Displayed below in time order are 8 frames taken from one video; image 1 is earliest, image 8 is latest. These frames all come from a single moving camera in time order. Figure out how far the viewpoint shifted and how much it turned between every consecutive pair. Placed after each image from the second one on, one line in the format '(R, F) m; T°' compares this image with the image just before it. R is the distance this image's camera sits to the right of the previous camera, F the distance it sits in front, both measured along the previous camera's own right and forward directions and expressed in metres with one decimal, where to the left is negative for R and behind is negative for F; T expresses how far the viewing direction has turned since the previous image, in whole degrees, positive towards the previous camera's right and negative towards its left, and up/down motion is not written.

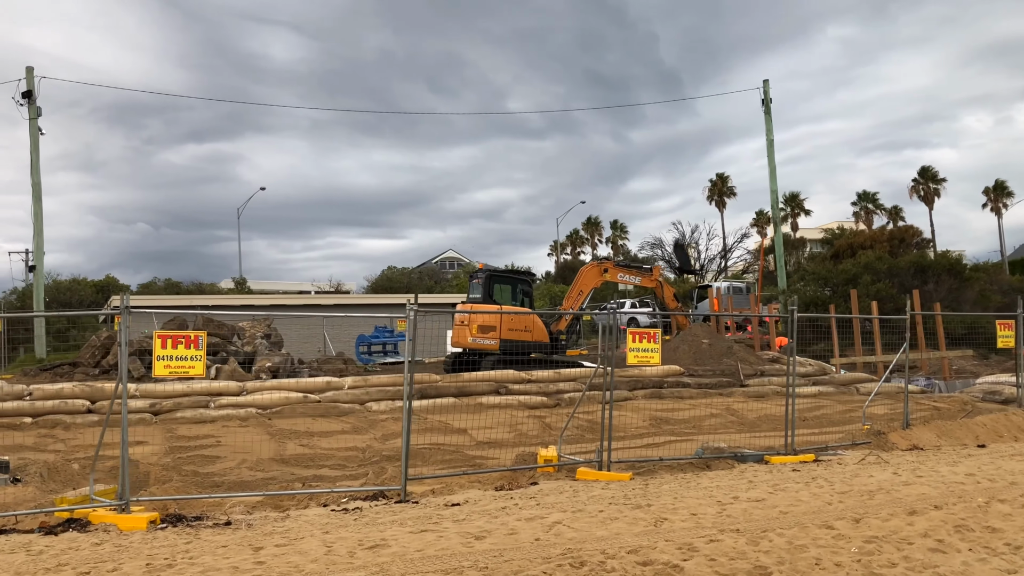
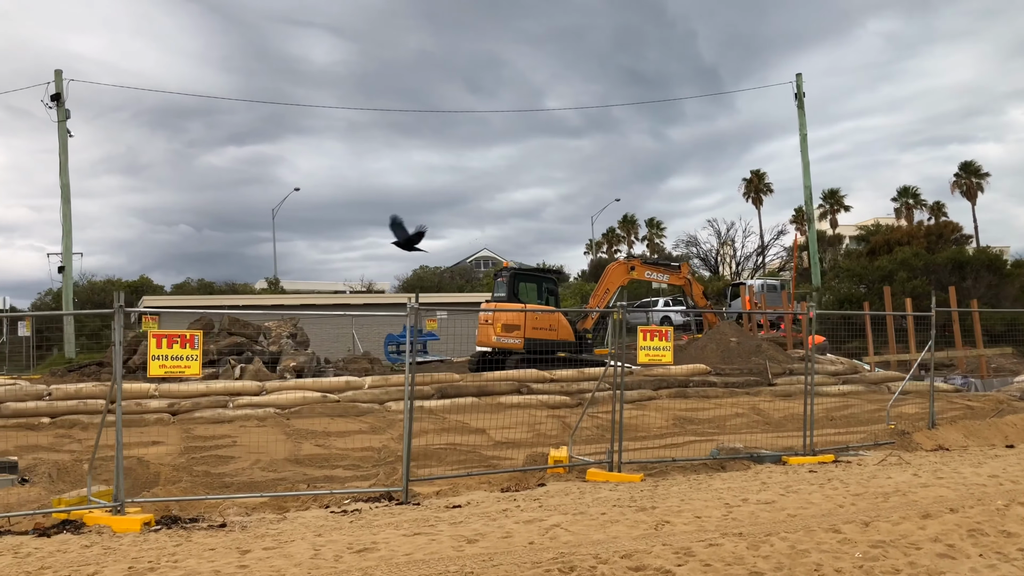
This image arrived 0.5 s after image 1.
(+0.1, +0.1) m; -2°
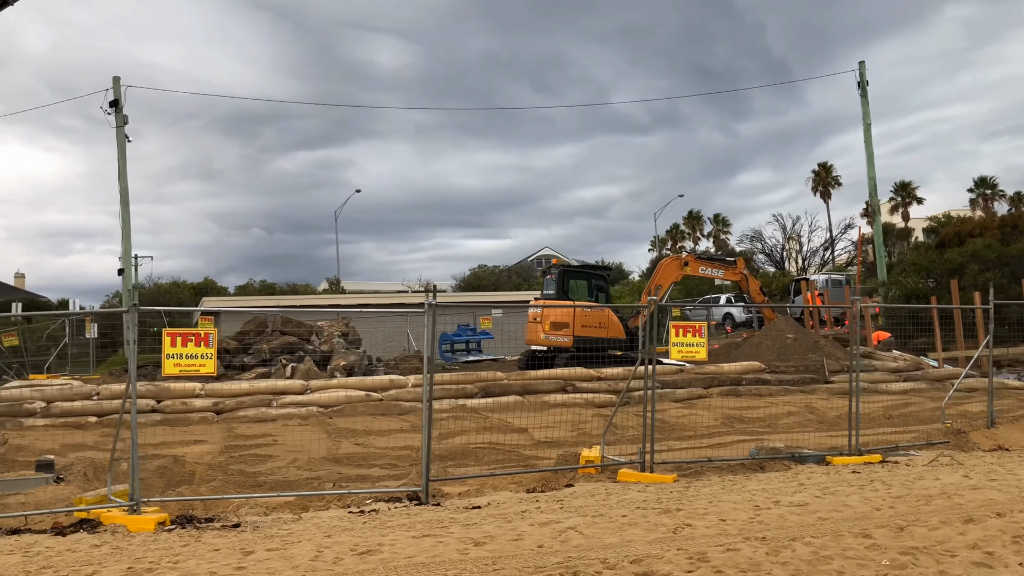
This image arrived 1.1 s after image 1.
(+0.2, +0.1) m; -4°
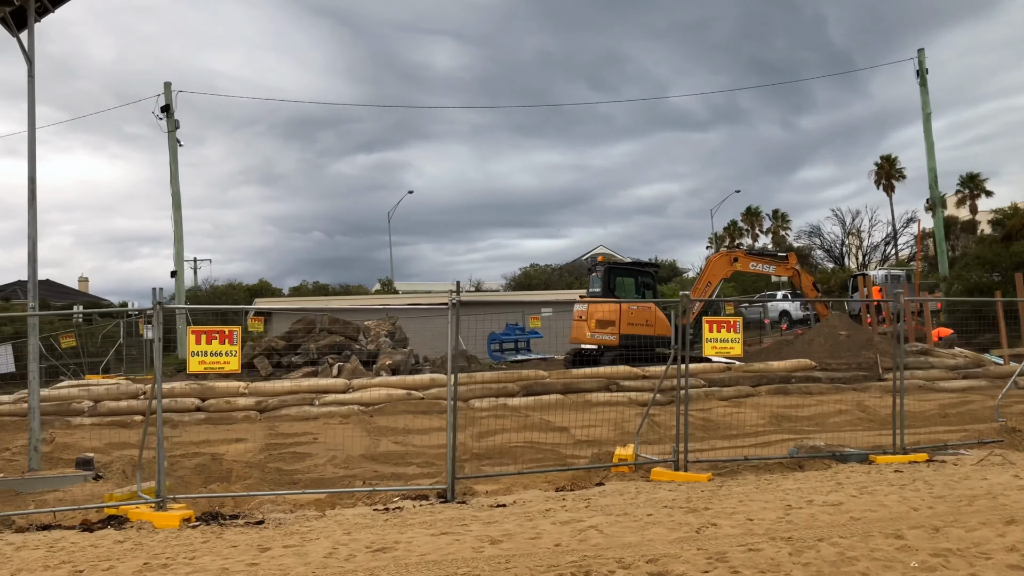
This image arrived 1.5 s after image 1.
(+0.1, 0.0) m; -3°
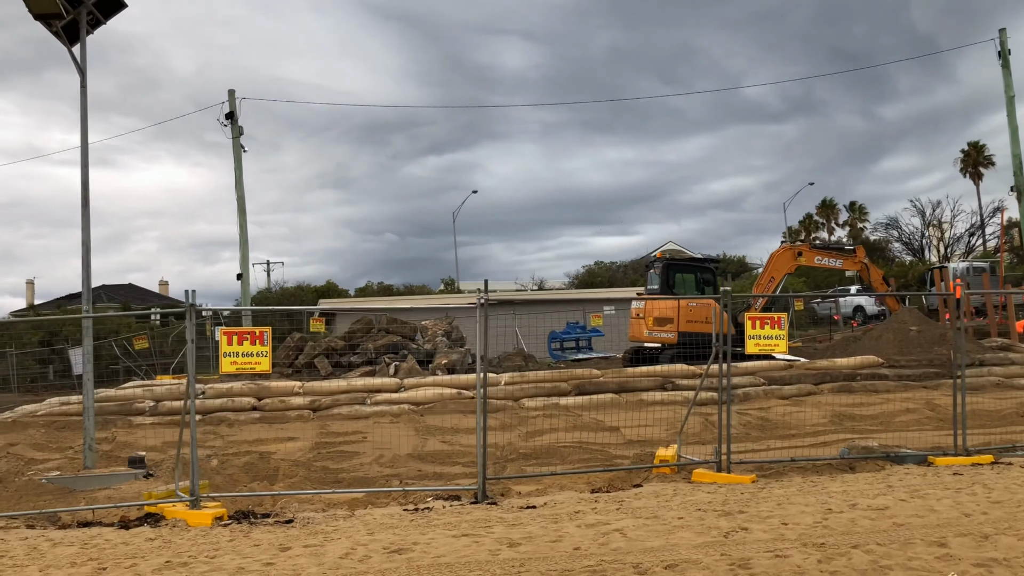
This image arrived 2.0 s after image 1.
(+0.2, +0.1) m; -5°
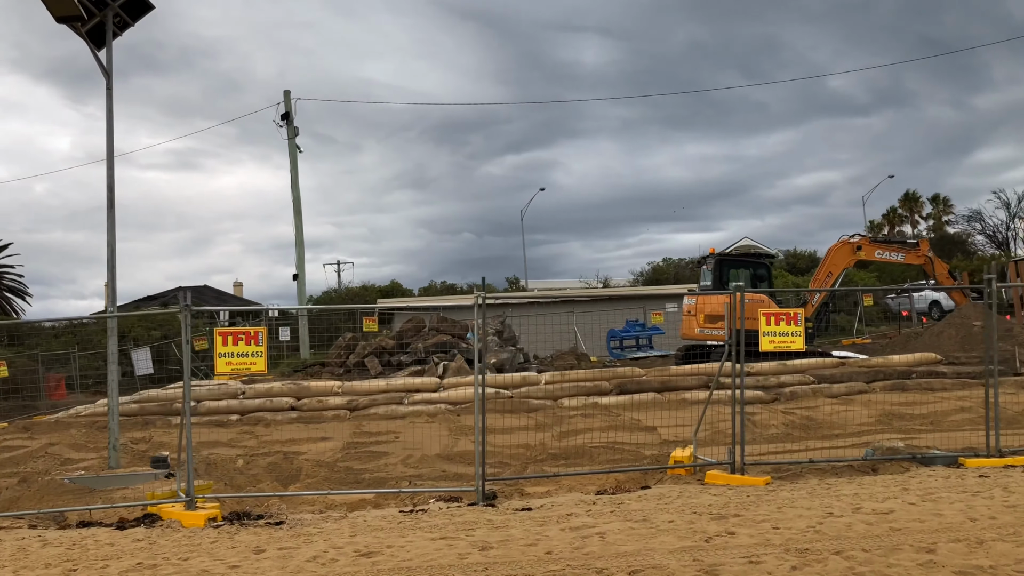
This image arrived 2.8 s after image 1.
(+0.4, 0.0) m; -4°
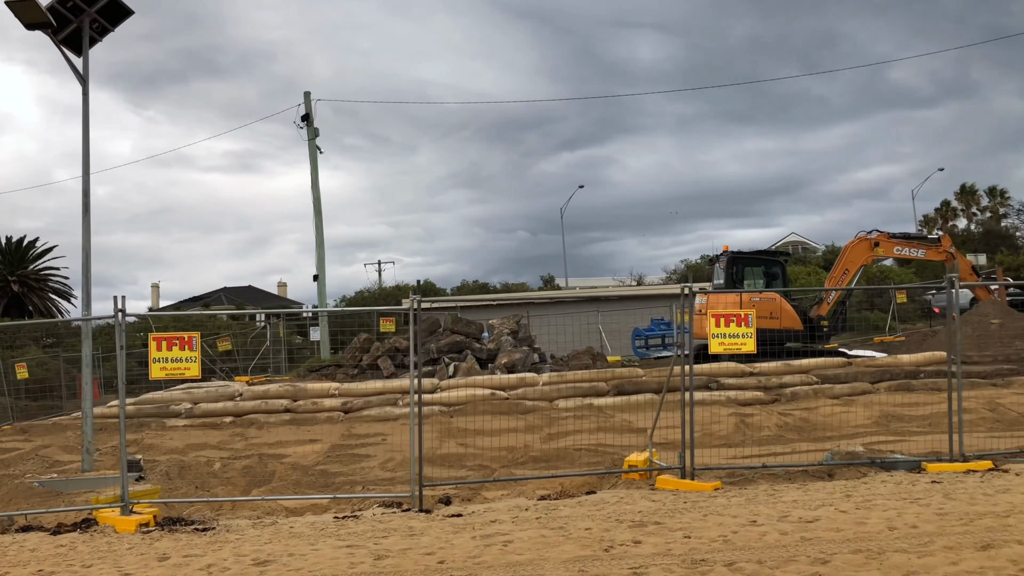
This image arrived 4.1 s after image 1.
(+0.5, 0.0) m; -2°
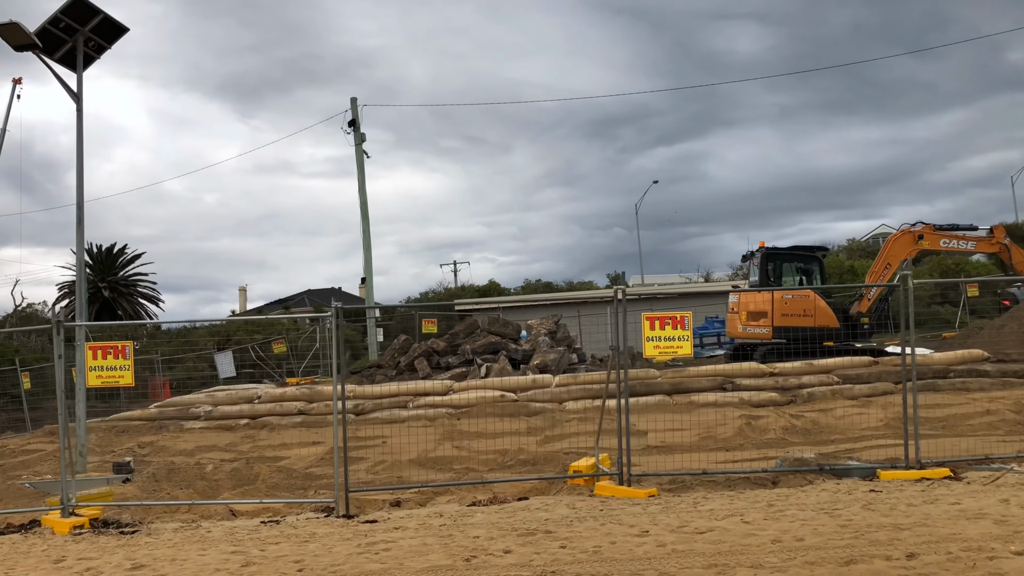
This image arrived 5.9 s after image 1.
(+0.9, -0.1) m; -4°
